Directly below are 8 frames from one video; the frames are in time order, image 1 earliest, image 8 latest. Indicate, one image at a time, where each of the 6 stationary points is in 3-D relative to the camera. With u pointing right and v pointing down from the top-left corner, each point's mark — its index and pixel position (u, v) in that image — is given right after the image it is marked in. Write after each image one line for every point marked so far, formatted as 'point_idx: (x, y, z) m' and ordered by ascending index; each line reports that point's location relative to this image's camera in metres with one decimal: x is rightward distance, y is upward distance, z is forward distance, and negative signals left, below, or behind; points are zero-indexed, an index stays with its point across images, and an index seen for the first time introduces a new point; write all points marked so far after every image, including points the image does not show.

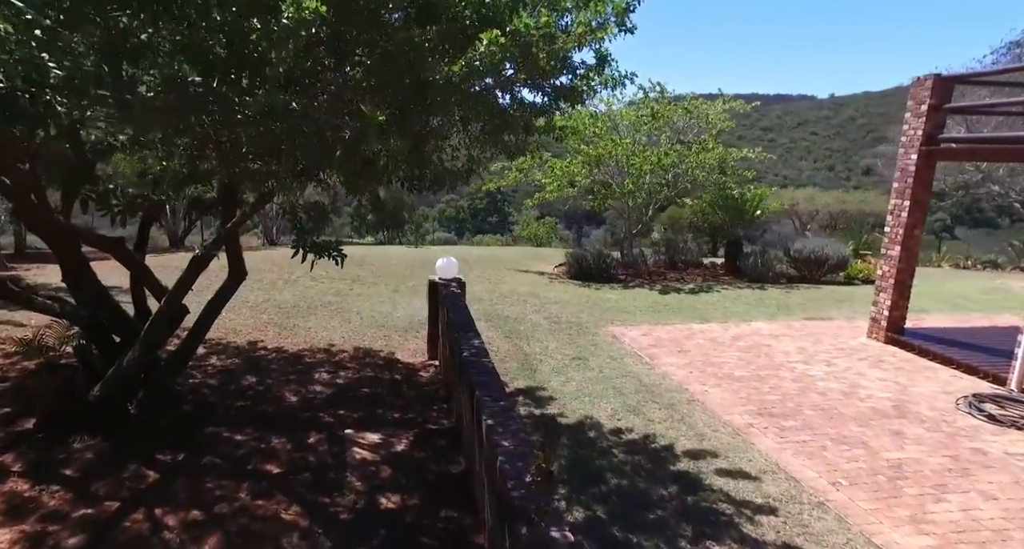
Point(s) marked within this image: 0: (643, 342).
0: (+1.6, -0.8, +6.9) m
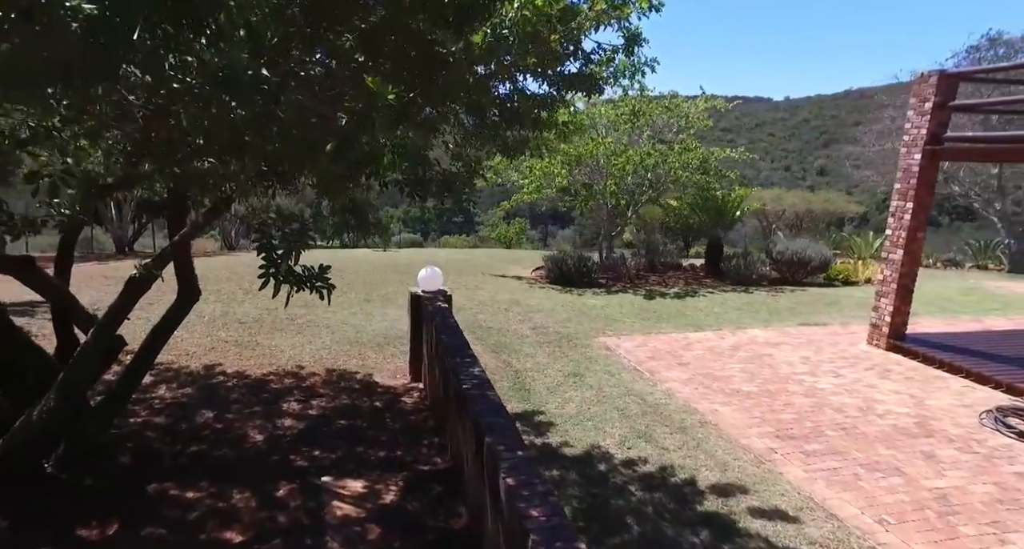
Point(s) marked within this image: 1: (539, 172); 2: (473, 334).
0: (+1.4, -0.9, +6.5) m
1: (+0.5, +2.0, +11.5) m
2: (-0.5, -0.7, +7.1) m
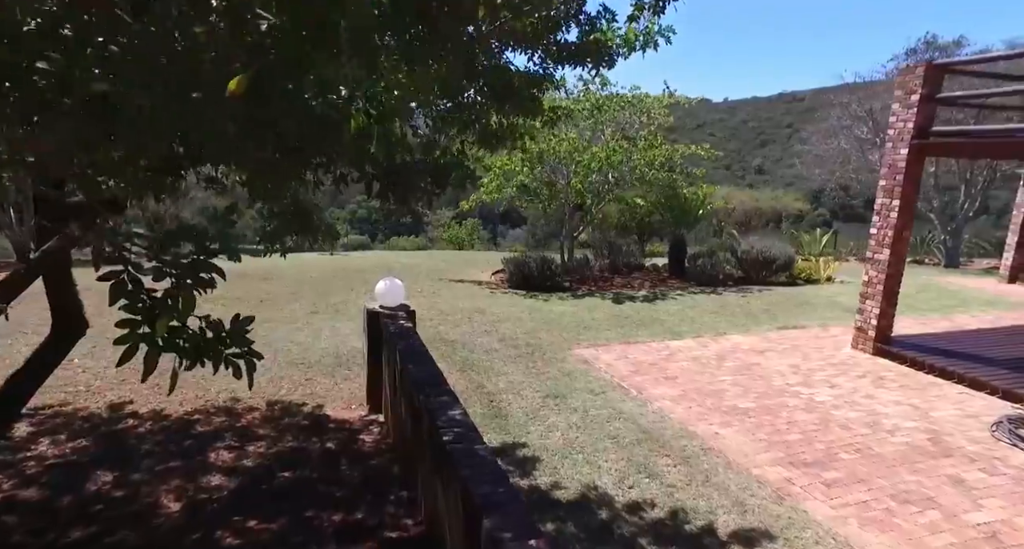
0: (+1.1, -0.9, +5.9) m
1: (-0.3, +1.9, +10.9) m
2: (-0.8, -0.8, +6.4) m
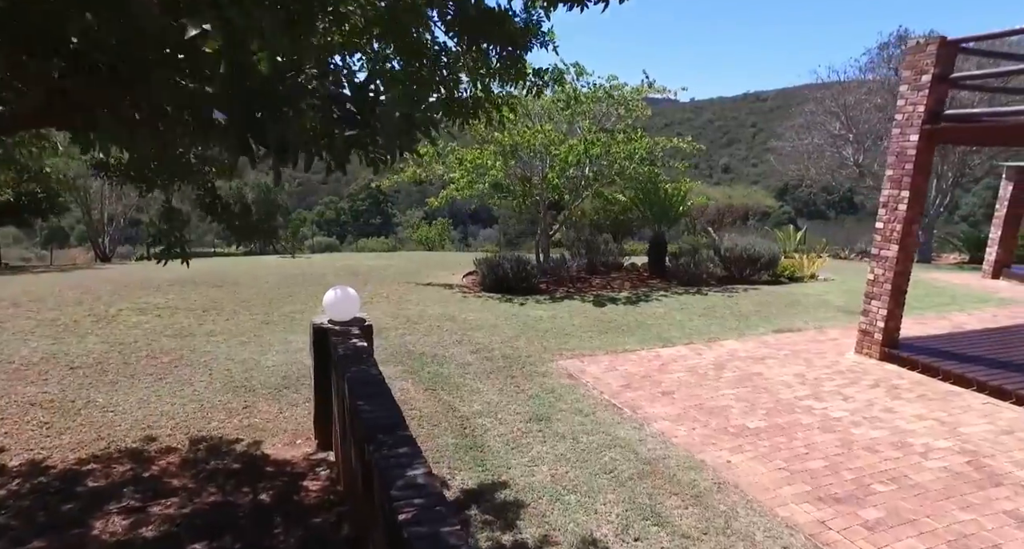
0: (+0.9, -1.0, +5.3) m
1: (-0.7, +1.9, +10.1) m
2: (-1.1, -0.9, +5.6) m
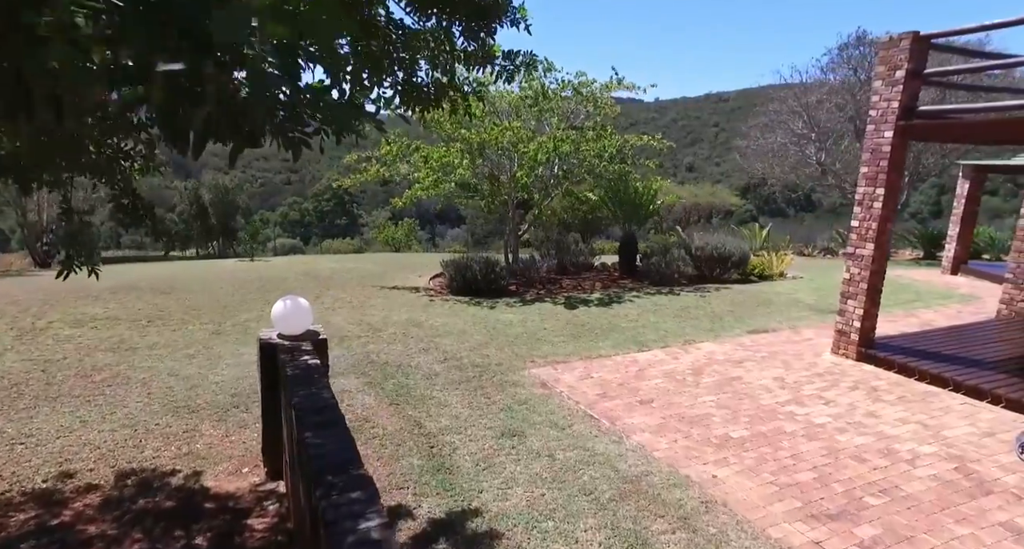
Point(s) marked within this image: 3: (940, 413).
0: (+0.6, -1.0, +5.0) m
1: (-1.3, +1.9, +9.8) m
2: (-1.3, -0.9, +5.2) m
3: (+3.4, -1.1, +4.7) m
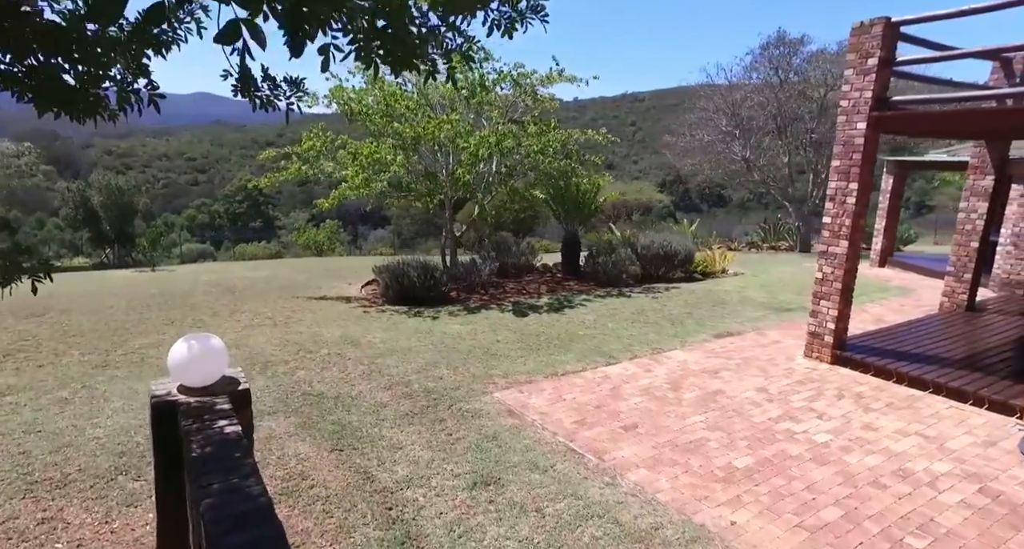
0: (+0.4, -1.1, +4.4) m
1: (-2.2, +1.7, +8.8) m
2: (-1.6, -1.0, +4.4) m
3: (+3.2, -1.1, +4.4) m
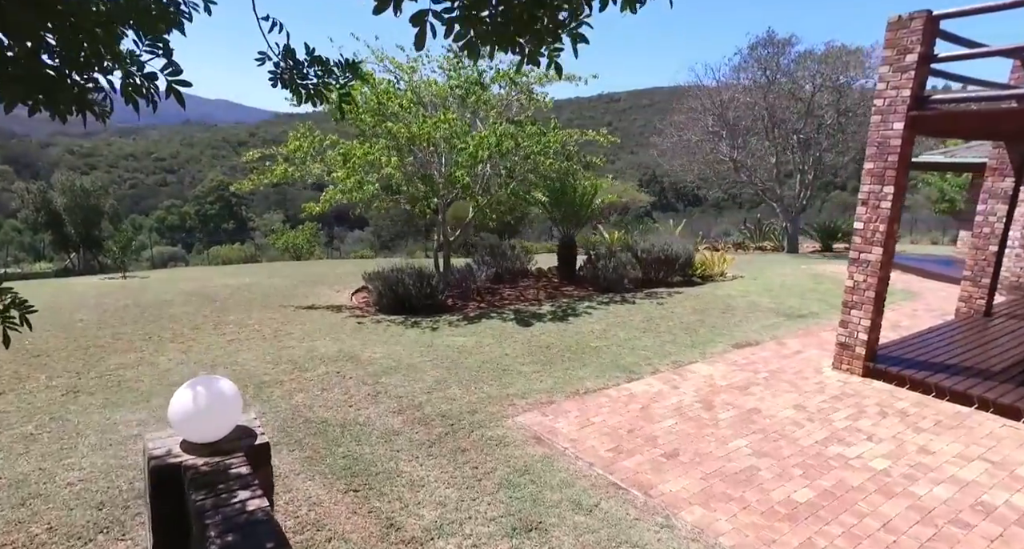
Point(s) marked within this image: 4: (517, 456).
0: (+0.6, -1.1, +4.0) m
1: (-2.2, +1.6, +8.4) m
2: (-1.4, -1.1, +3.9) m
3: (+3.4, -1.2, +4.2) m
4: (0.0, -1.2, +3.8) m
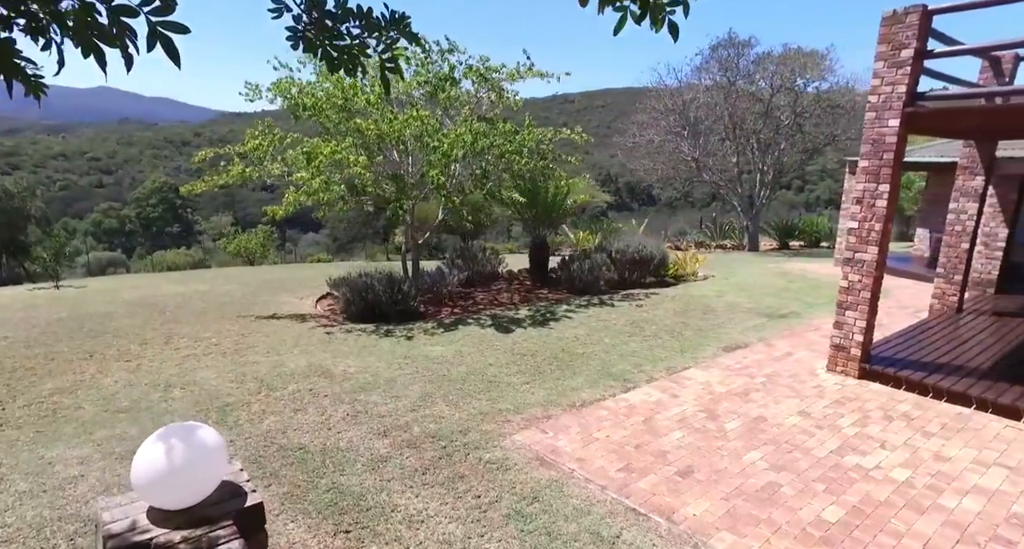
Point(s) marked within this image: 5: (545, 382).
0: (+0.6, -1.2, +3.7) m
1: (-2.6, +1.5, +7.8) m
2: (-1.4, -1.2, +3.4) m
3: (+3.4, -1.2, +4.1) m
4: (+0.1, -1.2, +3.5) m
5: (+0.3, -0.9, +5.3) m
